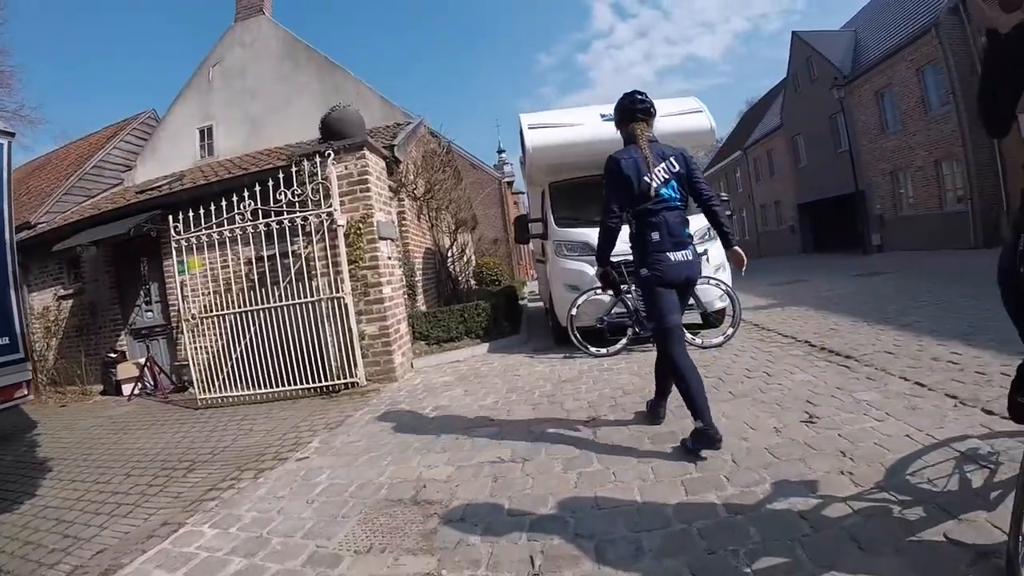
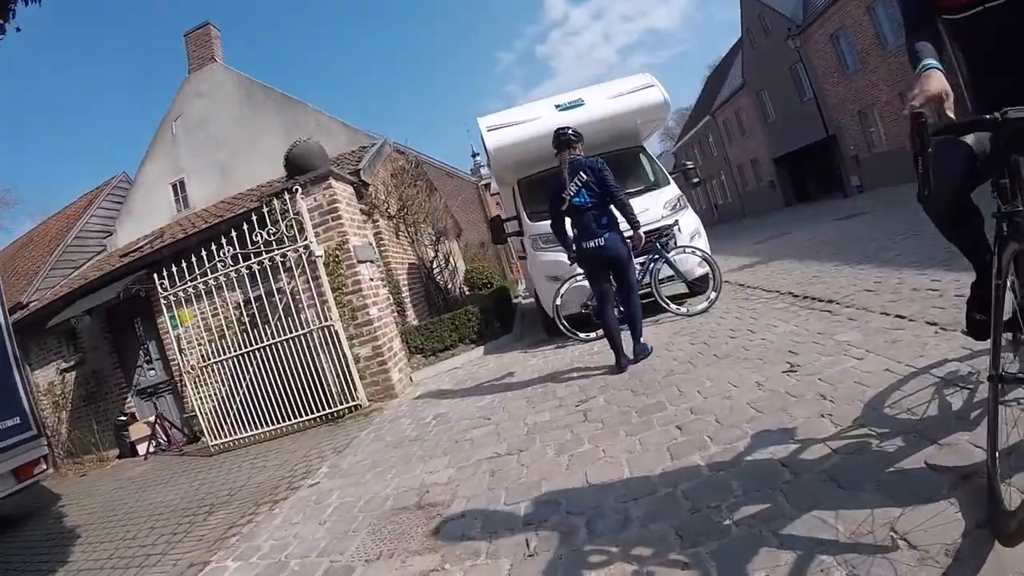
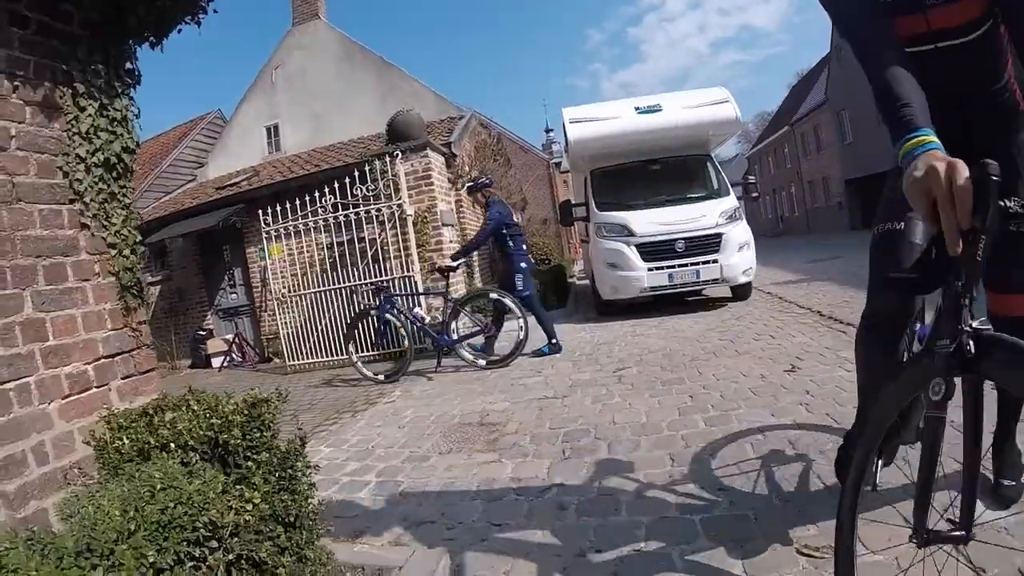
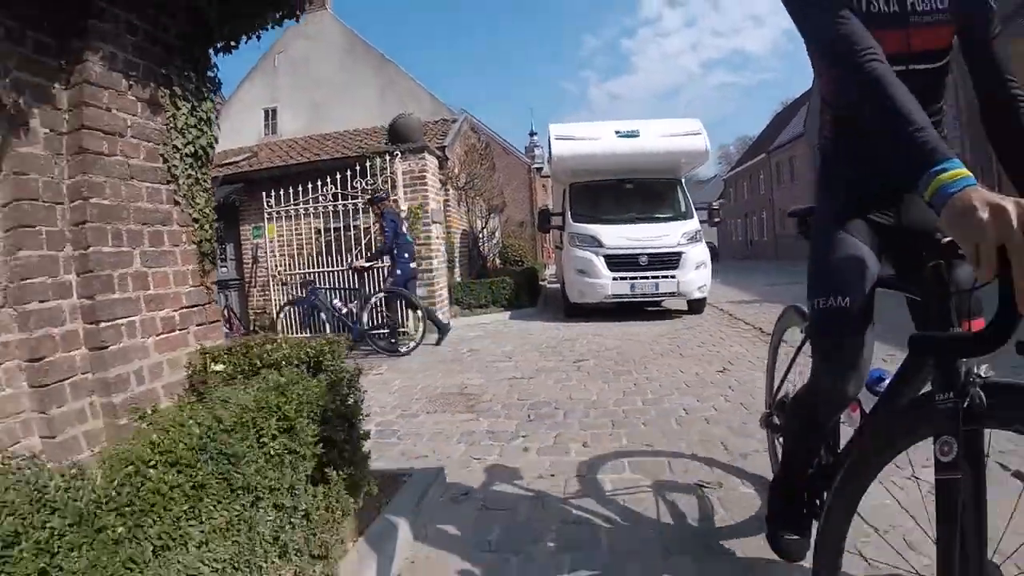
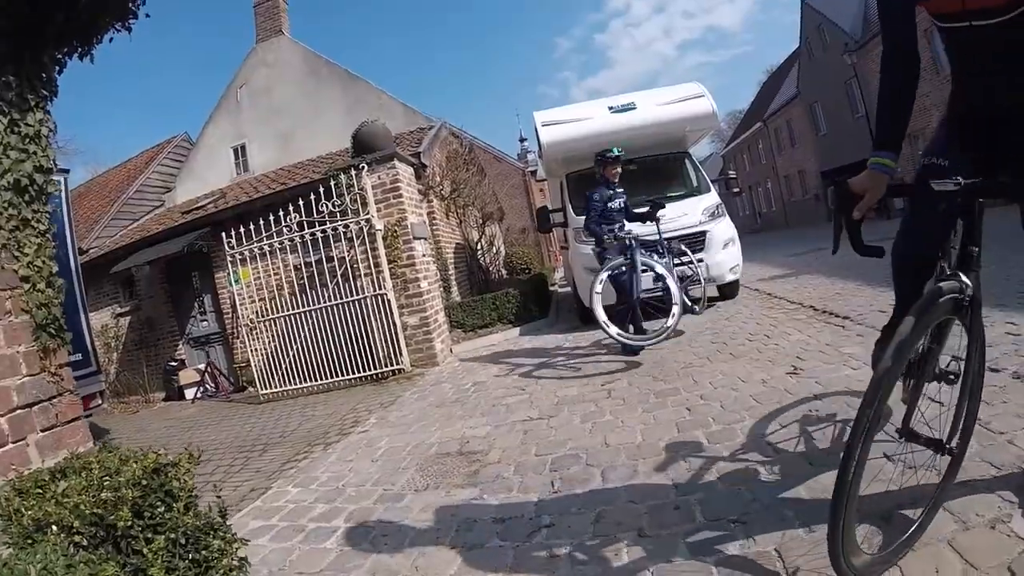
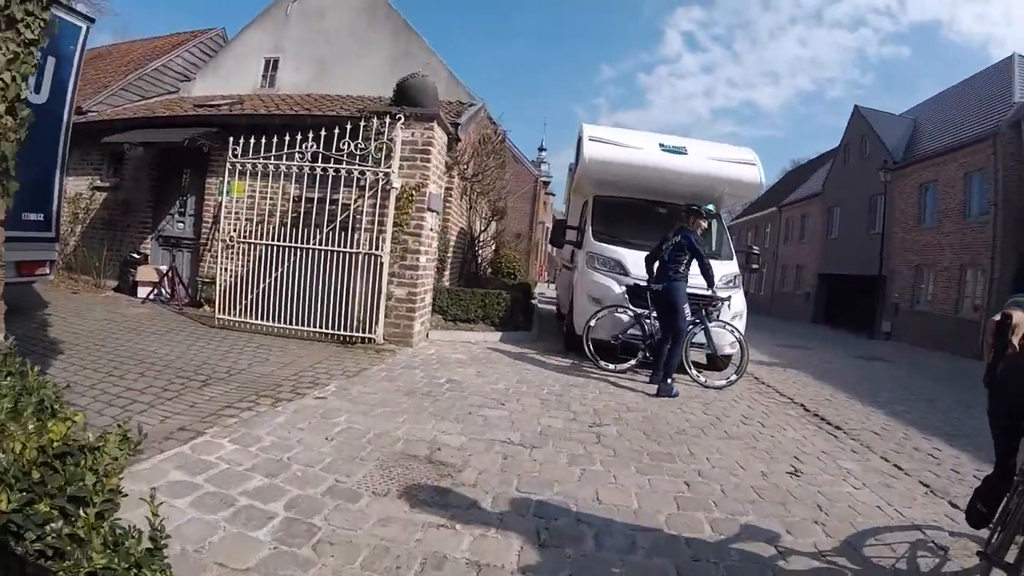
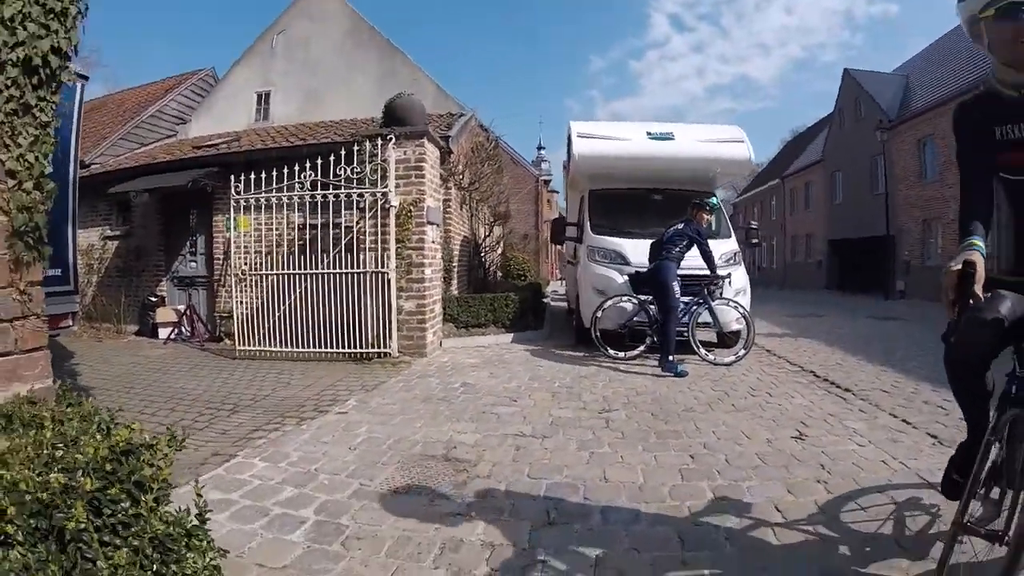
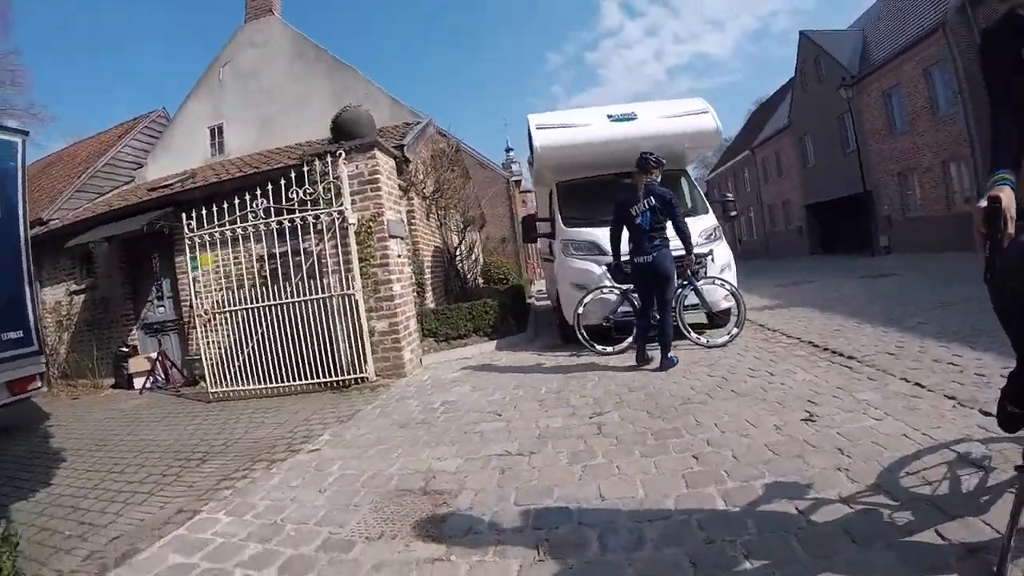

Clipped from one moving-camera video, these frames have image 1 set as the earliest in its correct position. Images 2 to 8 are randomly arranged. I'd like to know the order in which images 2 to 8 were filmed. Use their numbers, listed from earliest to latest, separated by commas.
2, 8, 6, 7, 5, 3, 4
